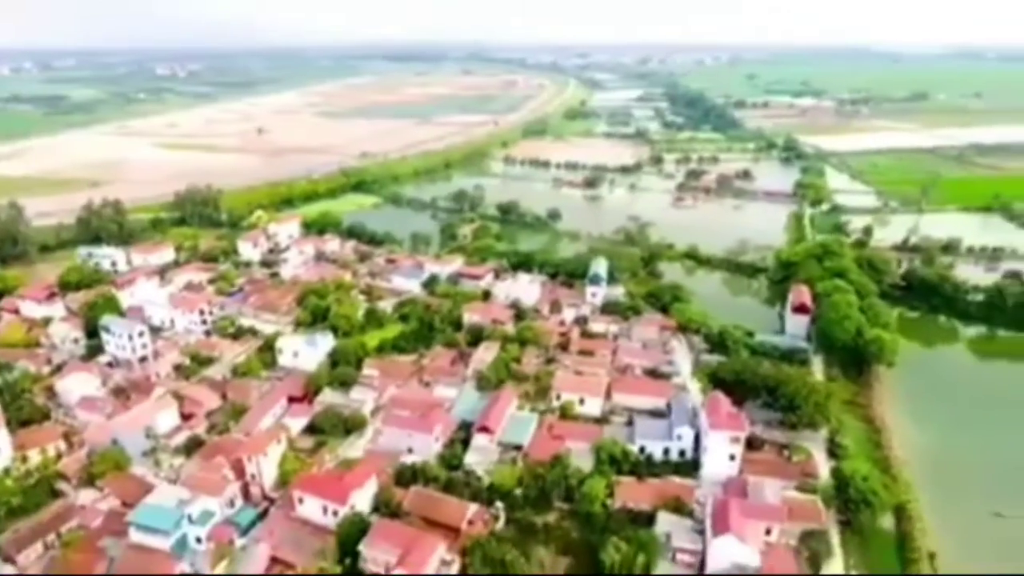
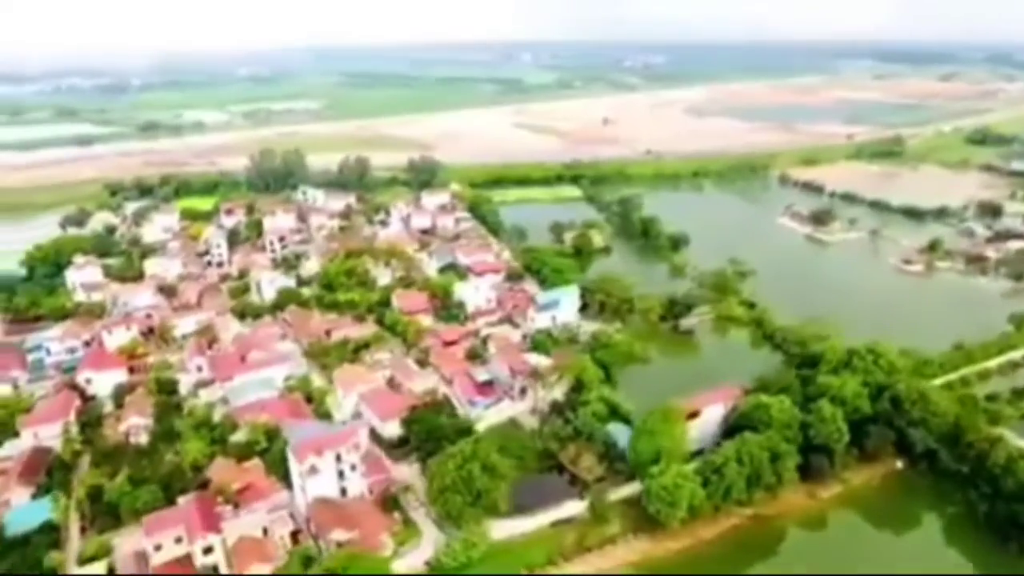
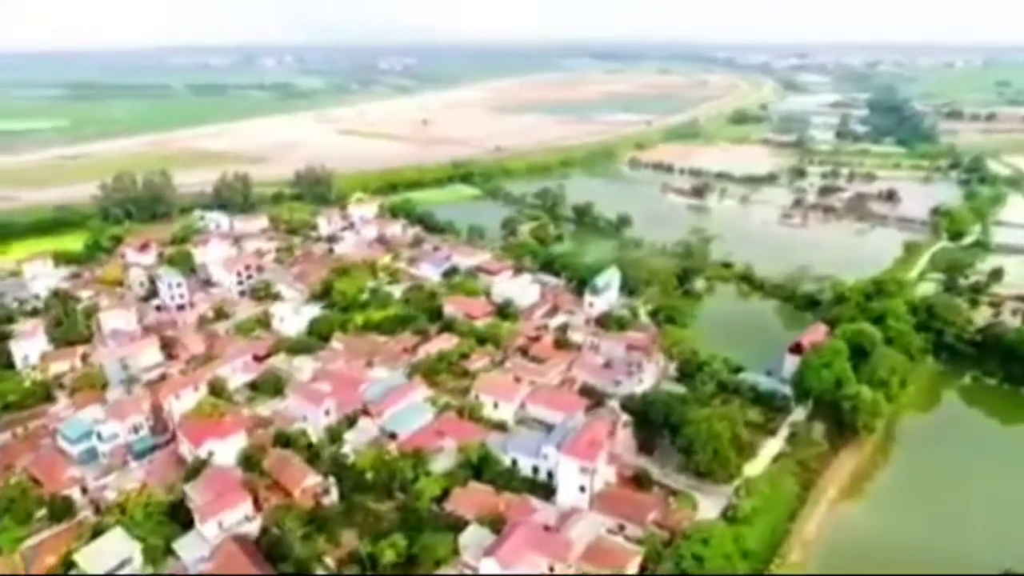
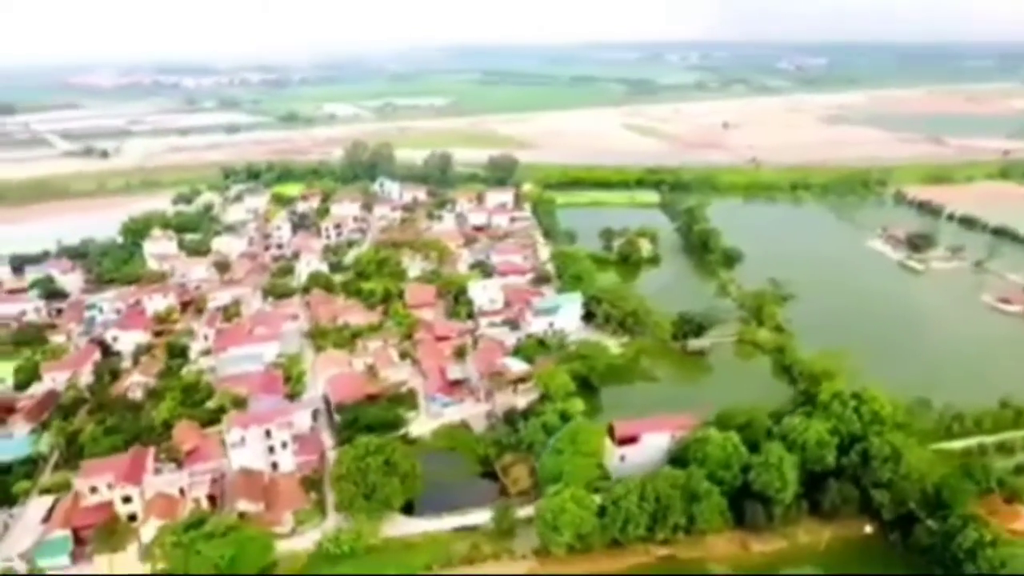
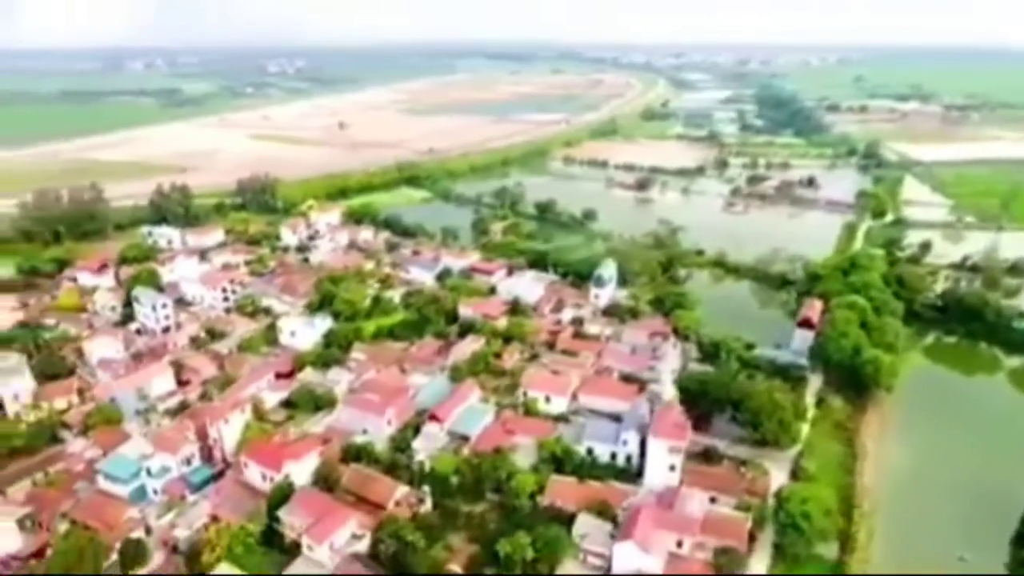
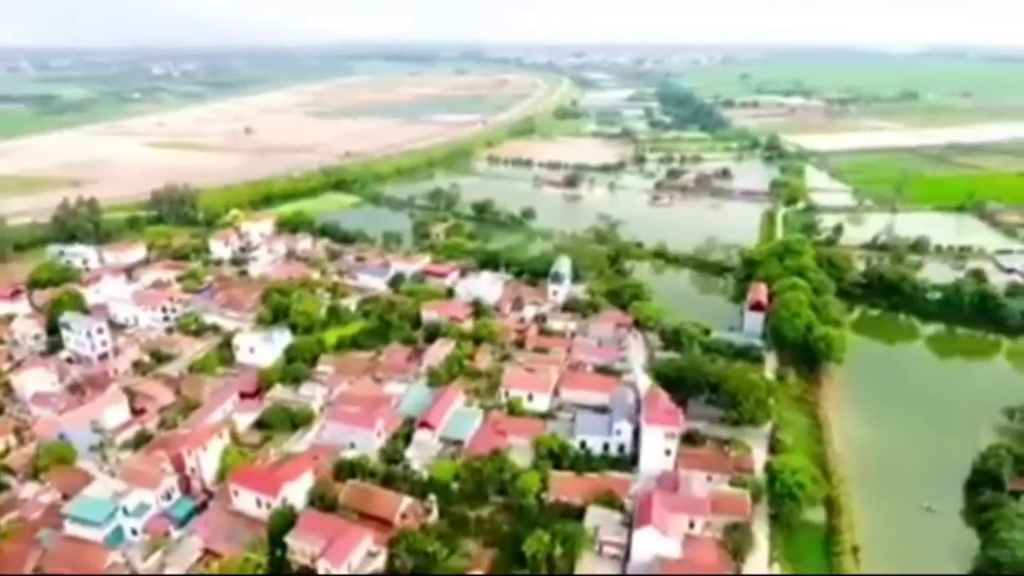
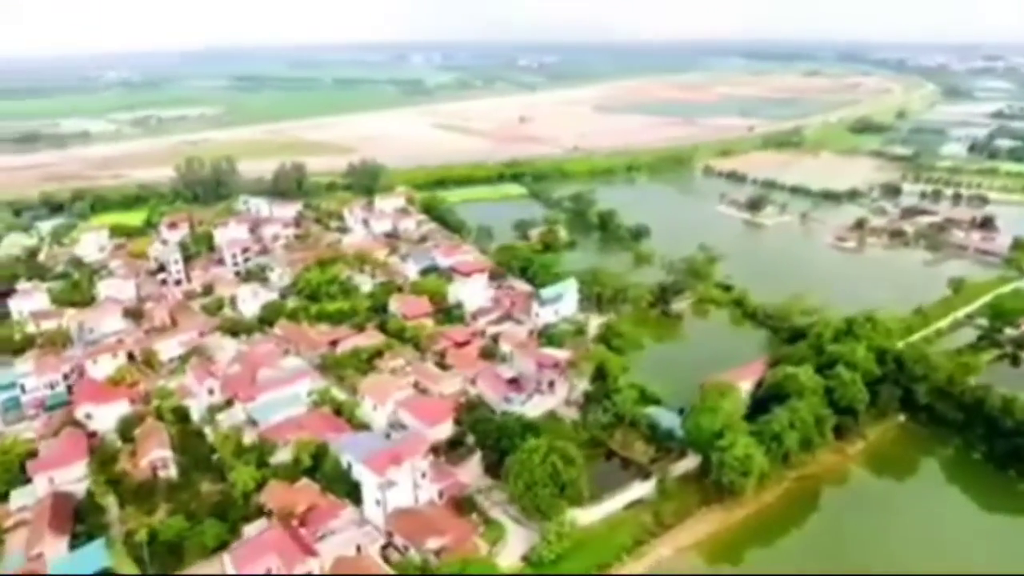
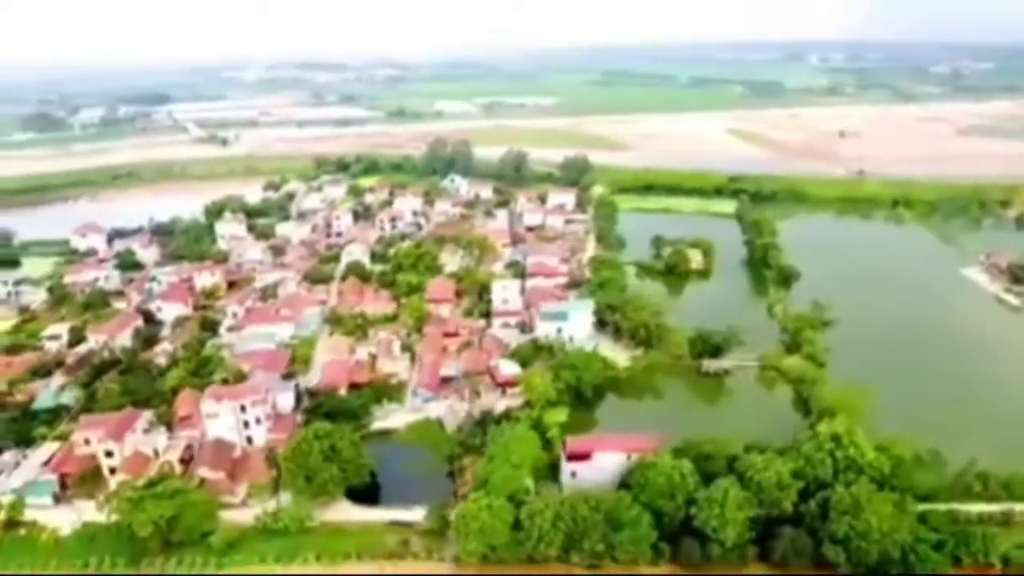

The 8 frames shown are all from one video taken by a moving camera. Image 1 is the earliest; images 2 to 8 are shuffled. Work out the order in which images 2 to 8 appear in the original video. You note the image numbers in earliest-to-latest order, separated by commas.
6, 5, 3, 7, 2, 4, 8
